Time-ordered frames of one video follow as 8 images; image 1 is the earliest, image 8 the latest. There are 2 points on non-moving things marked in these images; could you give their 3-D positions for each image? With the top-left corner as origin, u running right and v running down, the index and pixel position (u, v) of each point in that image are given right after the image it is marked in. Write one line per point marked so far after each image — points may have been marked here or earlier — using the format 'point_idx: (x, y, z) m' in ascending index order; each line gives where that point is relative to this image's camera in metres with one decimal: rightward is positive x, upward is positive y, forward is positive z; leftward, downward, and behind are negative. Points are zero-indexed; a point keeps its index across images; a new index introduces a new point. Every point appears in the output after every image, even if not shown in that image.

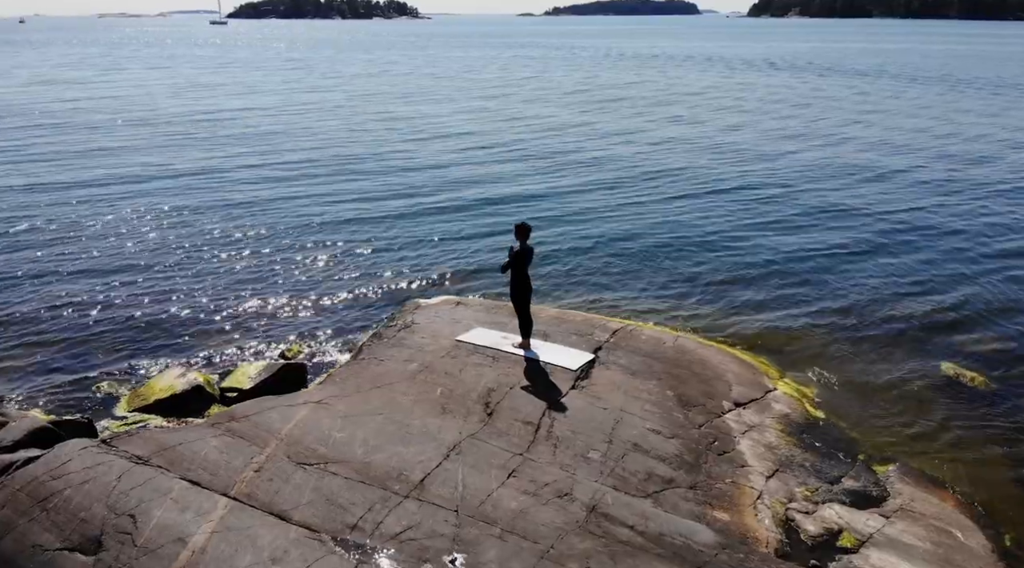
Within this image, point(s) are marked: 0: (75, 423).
0: (-5.4, -1.7, +8.7) m
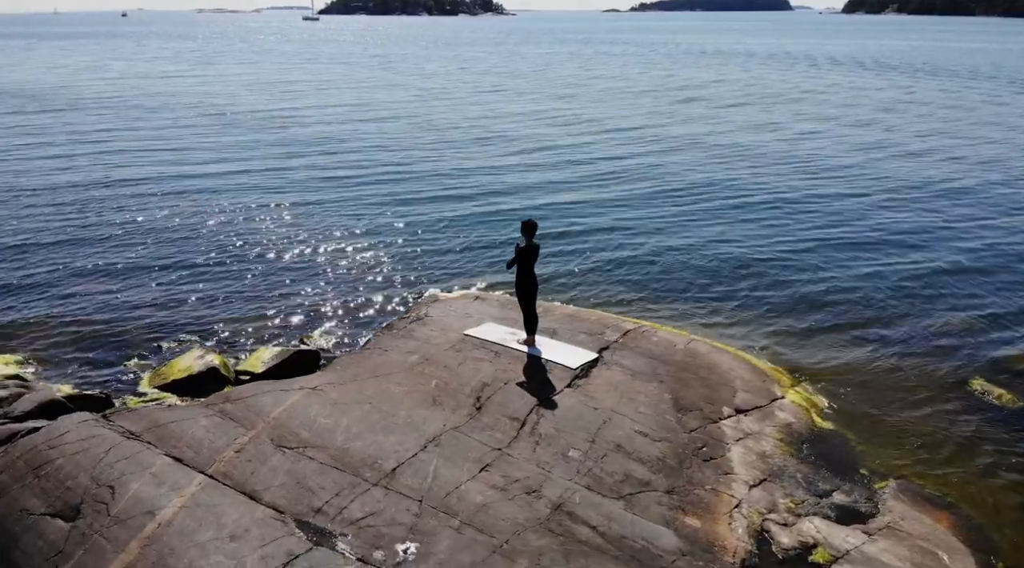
0: (-5.4, -1.4, +9.2) m
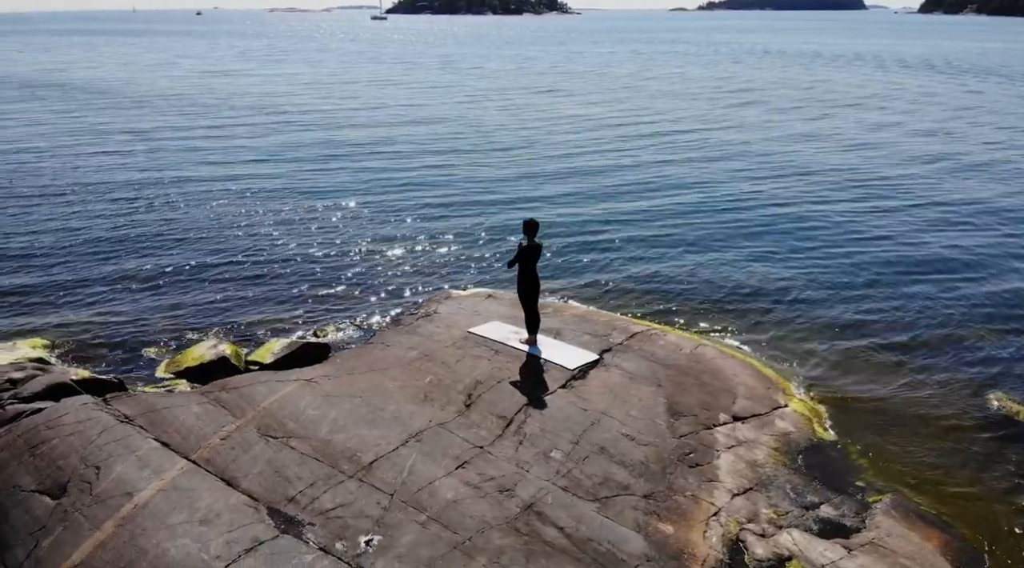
0: (-5.5, -1.3, +9.5) m
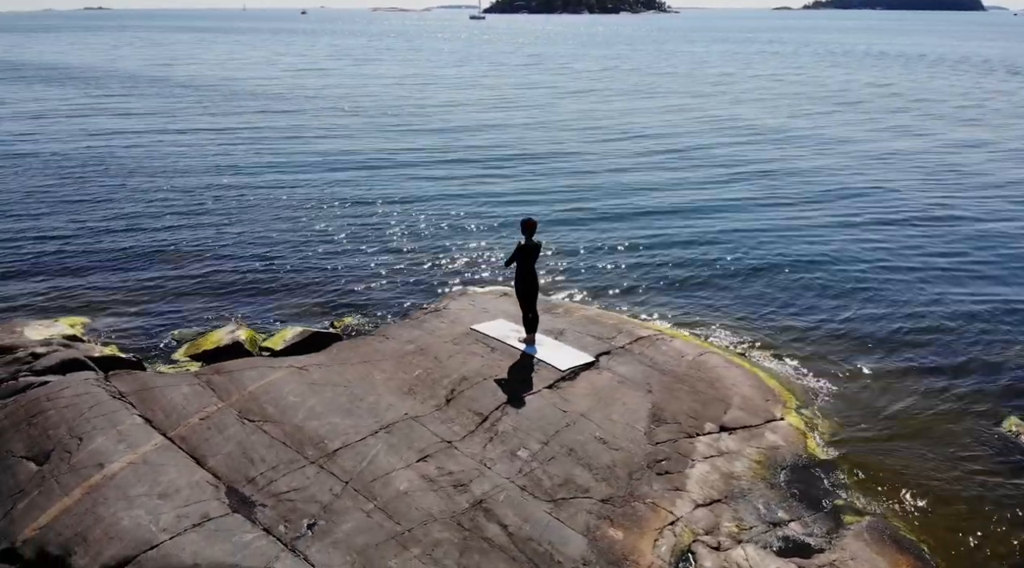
0: (-5.6, -1.1, +10.1) m
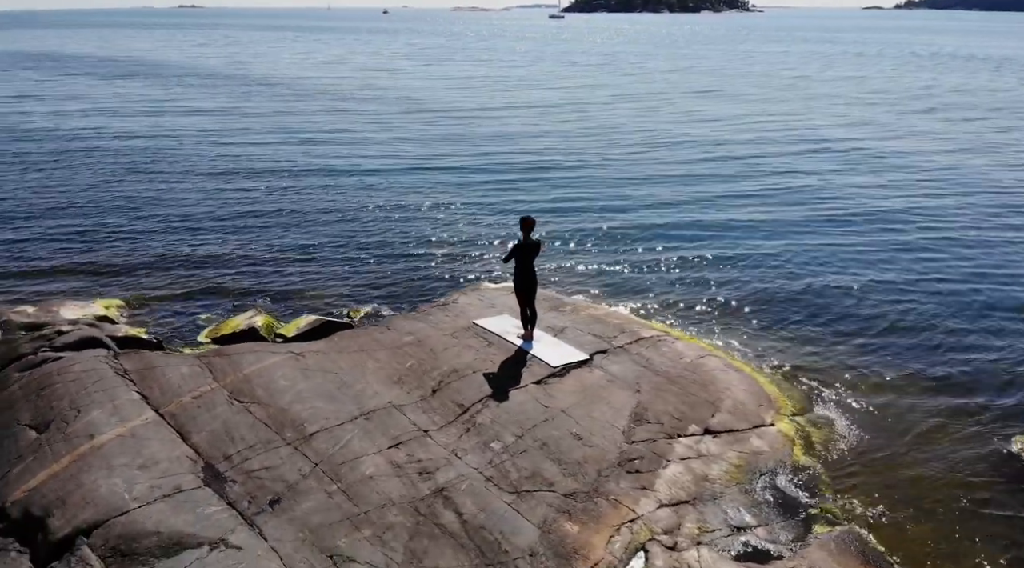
0: (-5.6, -0.8, +10.6) m
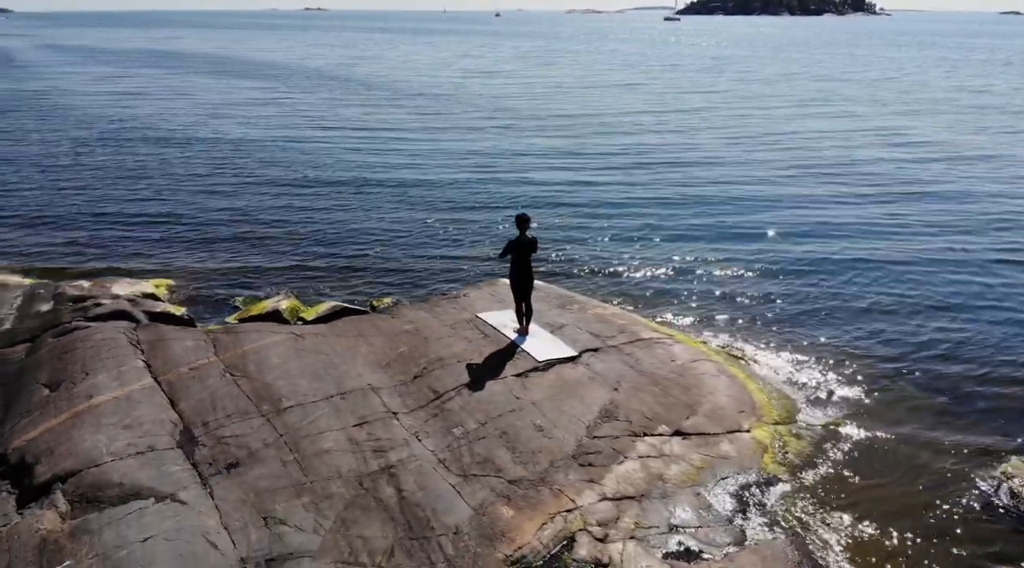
0: (-5.6, -0.5, +11.5) m
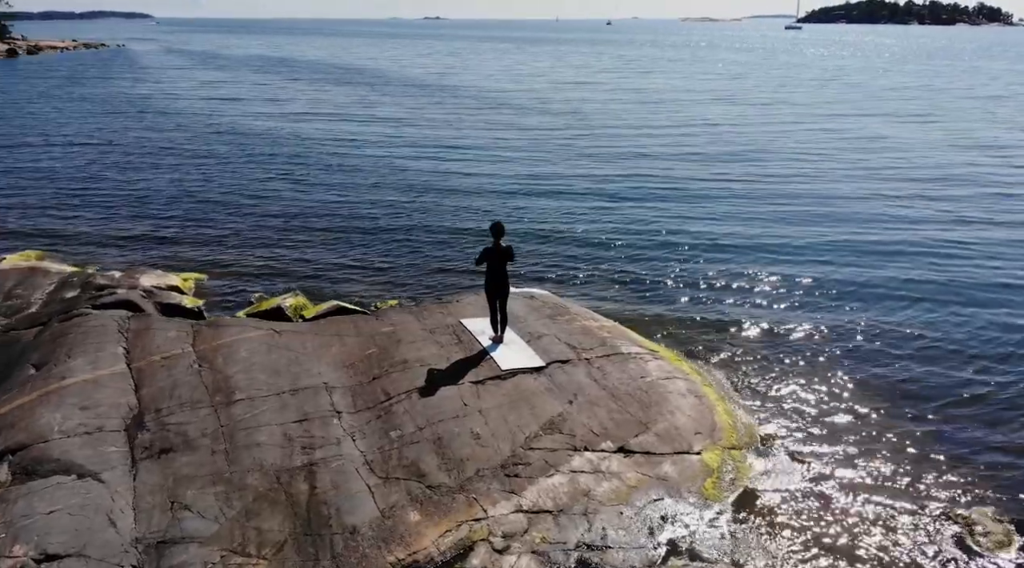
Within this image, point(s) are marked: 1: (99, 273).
0: (-5.8, -0.4, +12.2) m
1: (-8.2, +0.2, +14.2) m
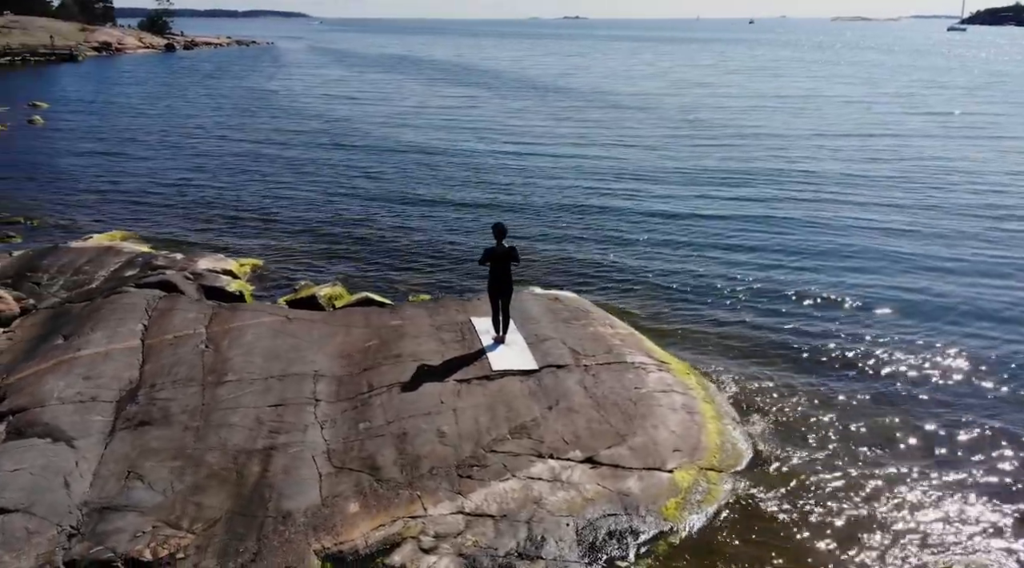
0: (-5.4, -0.1, +13.0) m
1: (-7.5, +0.6, +15.3) m
